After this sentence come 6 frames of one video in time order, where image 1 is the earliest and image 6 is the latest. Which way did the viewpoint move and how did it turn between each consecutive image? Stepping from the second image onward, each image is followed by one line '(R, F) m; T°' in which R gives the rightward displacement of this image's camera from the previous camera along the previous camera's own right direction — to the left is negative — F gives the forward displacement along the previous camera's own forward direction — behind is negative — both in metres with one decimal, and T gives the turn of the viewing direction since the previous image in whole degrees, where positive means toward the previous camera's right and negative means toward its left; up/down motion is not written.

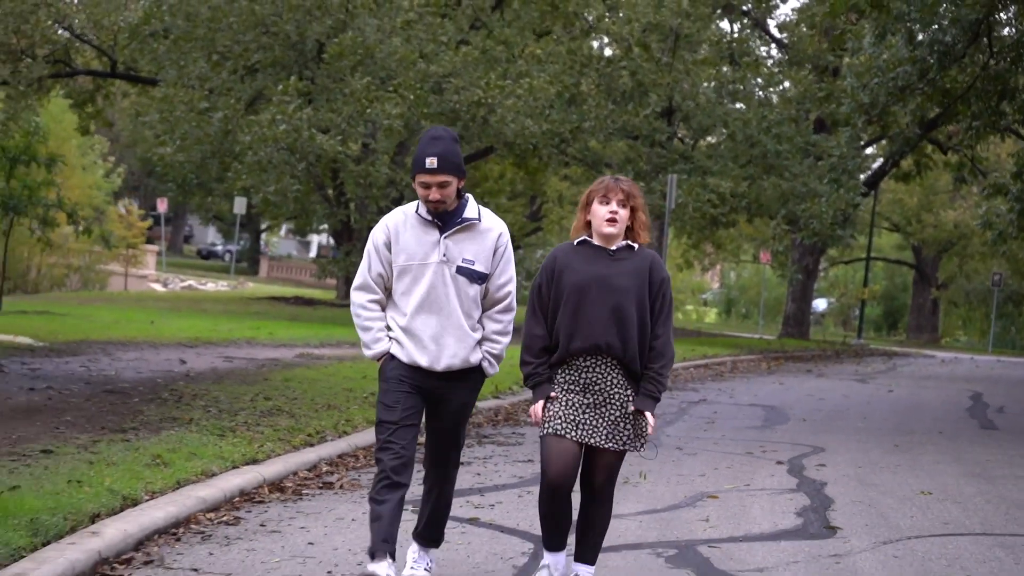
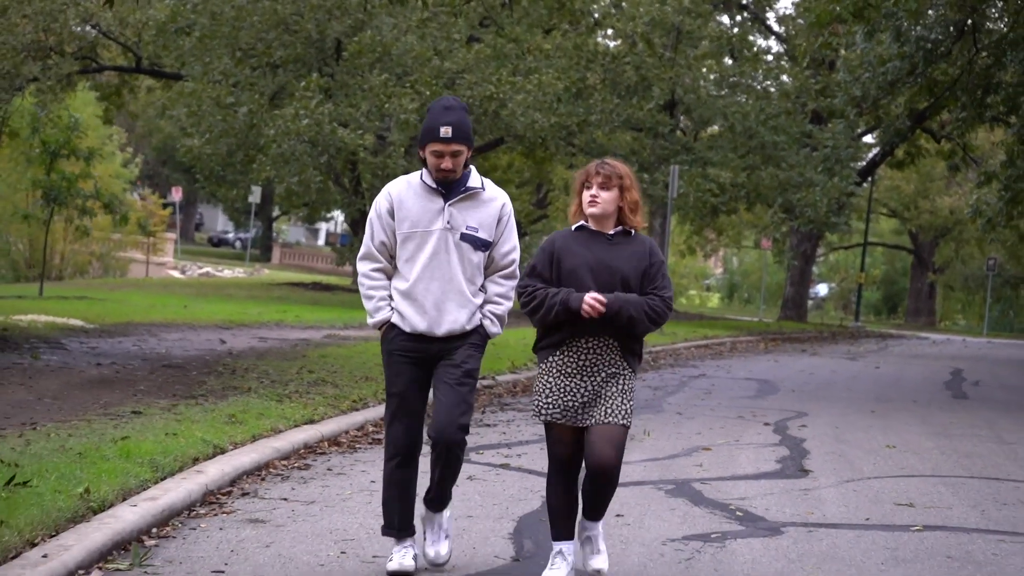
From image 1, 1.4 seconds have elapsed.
(-0.1, -1.3) m; 0°
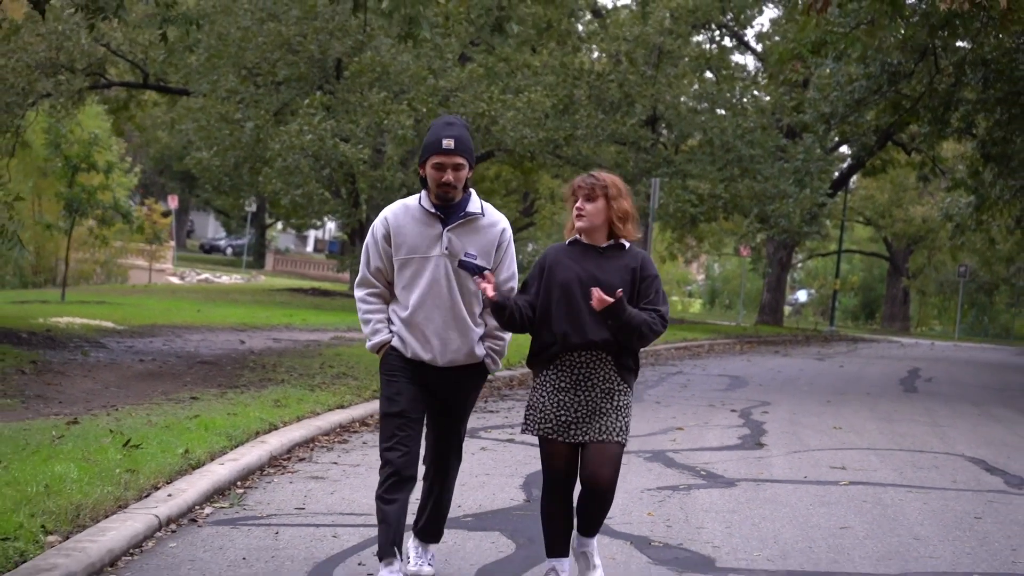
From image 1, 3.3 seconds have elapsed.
(-0.1, -1.6) m; 0°
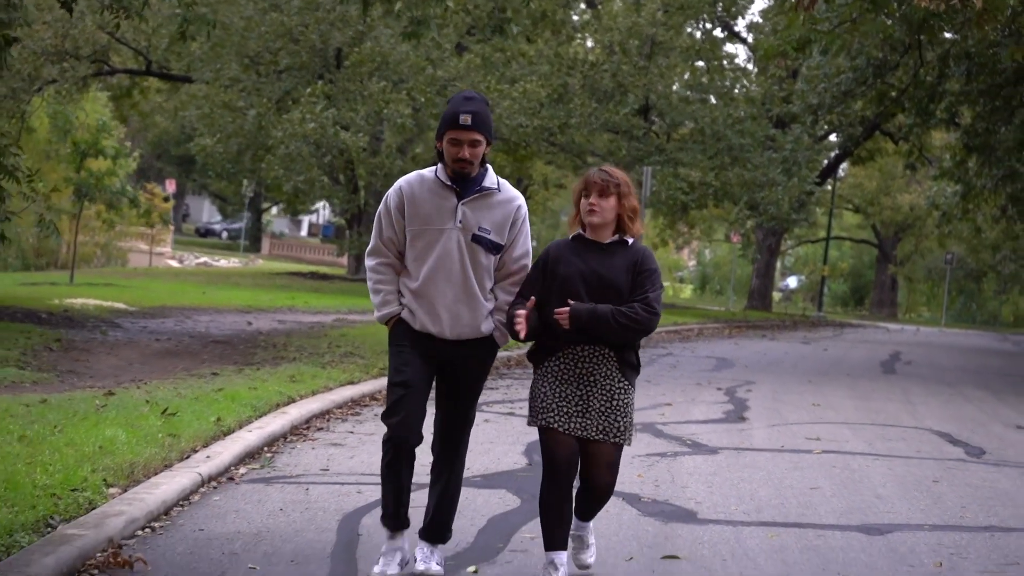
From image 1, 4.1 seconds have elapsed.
(0.0, -0.8) m; 0°
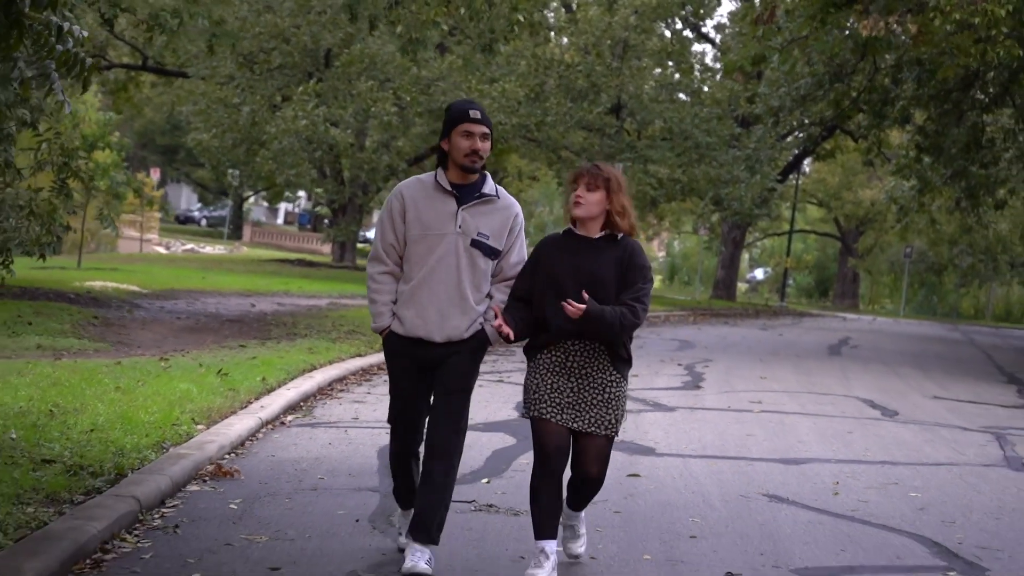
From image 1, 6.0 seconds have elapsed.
(-0.1, -1.8) m; +1°
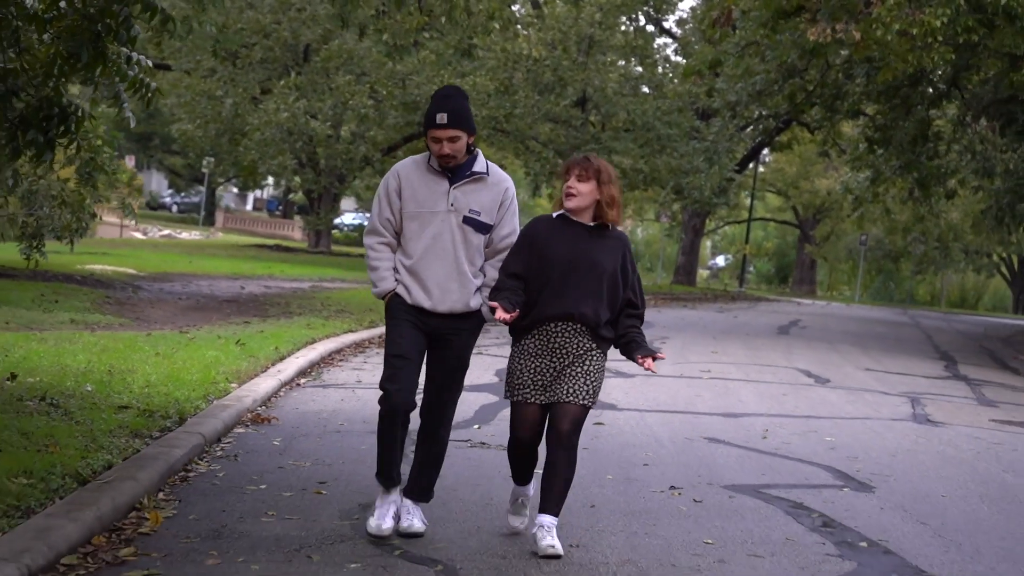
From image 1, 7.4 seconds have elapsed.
(-0.1, -1.5) m; +1°
